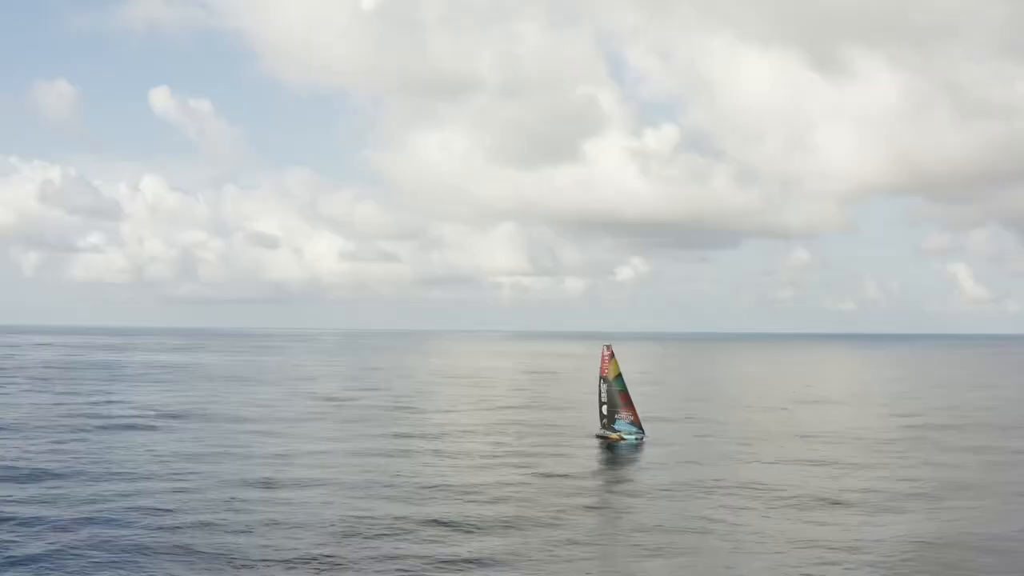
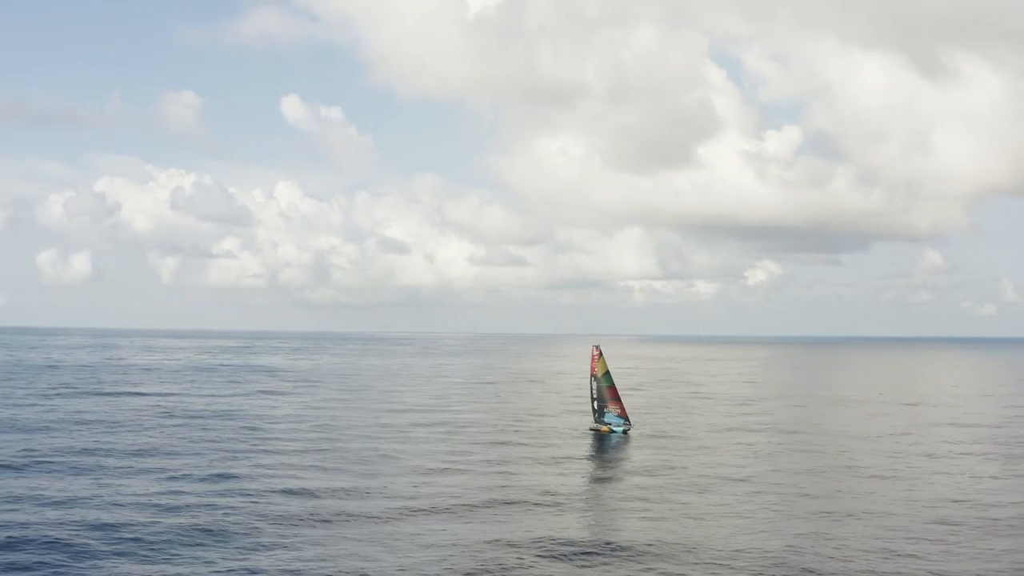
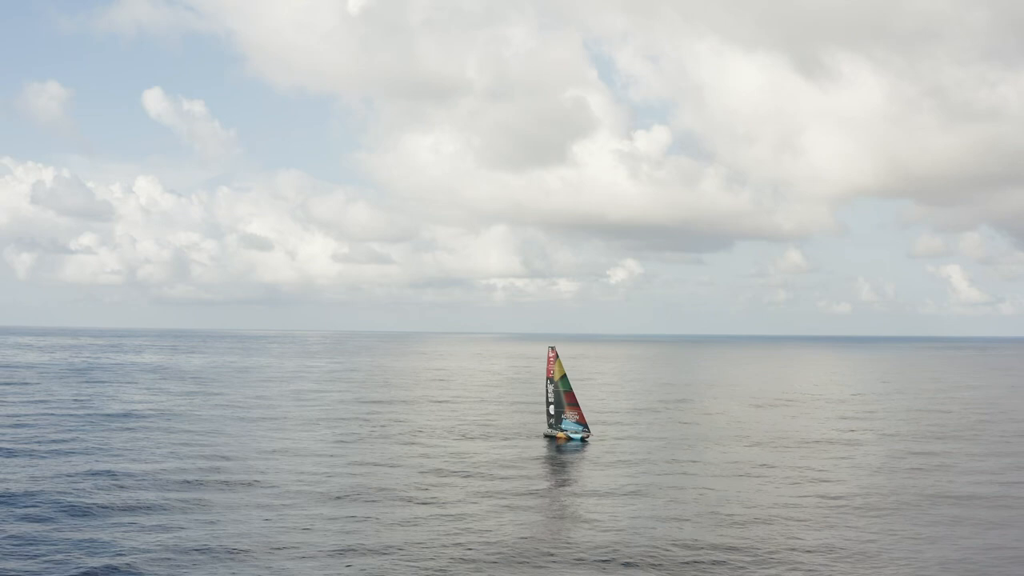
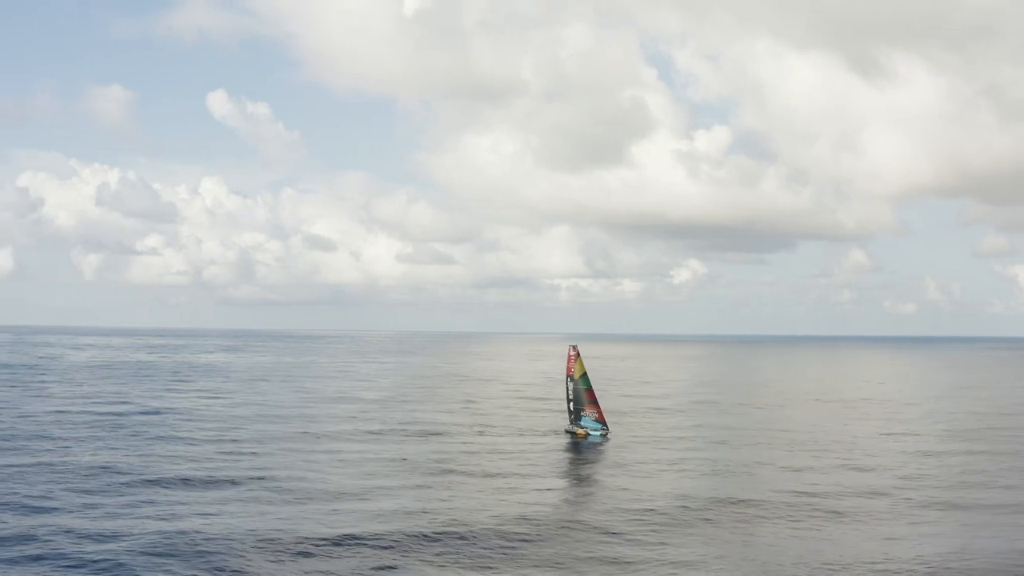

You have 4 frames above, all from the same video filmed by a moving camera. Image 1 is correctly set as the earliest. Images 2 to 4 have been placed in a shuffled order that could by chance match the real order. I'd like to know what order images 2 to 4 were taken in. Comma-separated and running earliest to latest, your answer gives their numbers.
3, 4, 2
